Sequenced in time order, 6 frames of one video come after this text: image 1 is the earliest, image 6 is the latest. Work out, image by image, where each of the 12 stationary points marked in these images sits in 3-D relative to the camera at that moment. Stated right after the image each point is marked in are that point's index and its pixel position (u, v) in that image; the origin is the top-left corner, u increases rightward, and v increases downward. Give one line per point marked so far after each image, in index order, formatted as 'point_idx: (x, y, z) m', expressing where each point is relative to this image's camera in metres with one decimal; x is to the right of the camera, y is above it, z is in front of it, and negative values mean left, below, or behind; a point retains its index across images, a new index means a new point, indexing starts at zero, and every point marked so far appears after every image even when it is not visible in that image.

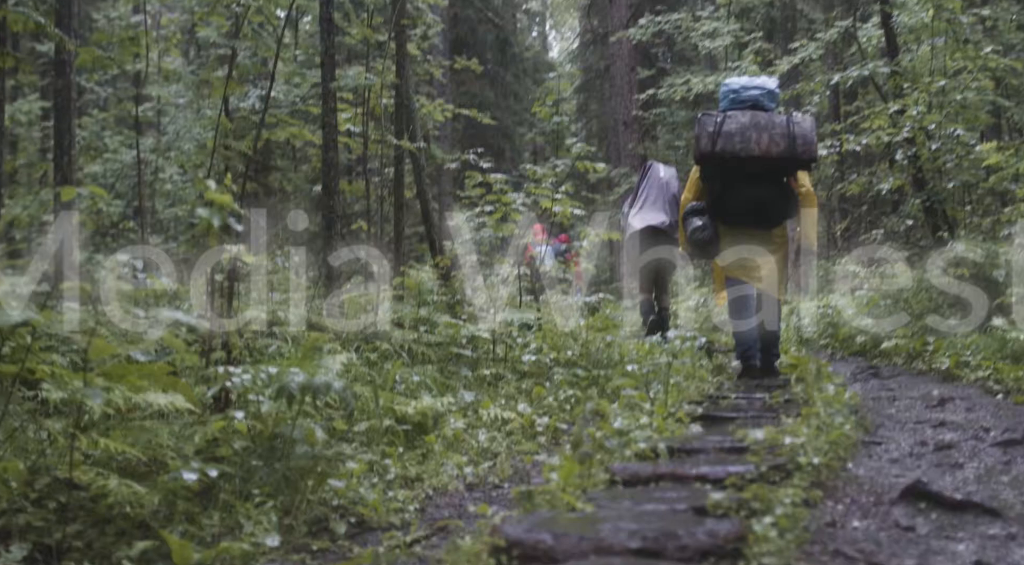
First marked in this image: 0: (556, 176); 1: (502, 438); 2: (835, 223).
0: (+0.4, +1.0, +12.2) m
1: (-0.1, -0.9, +7.2) m
2: (+4.5, +0.8, +17.5) m
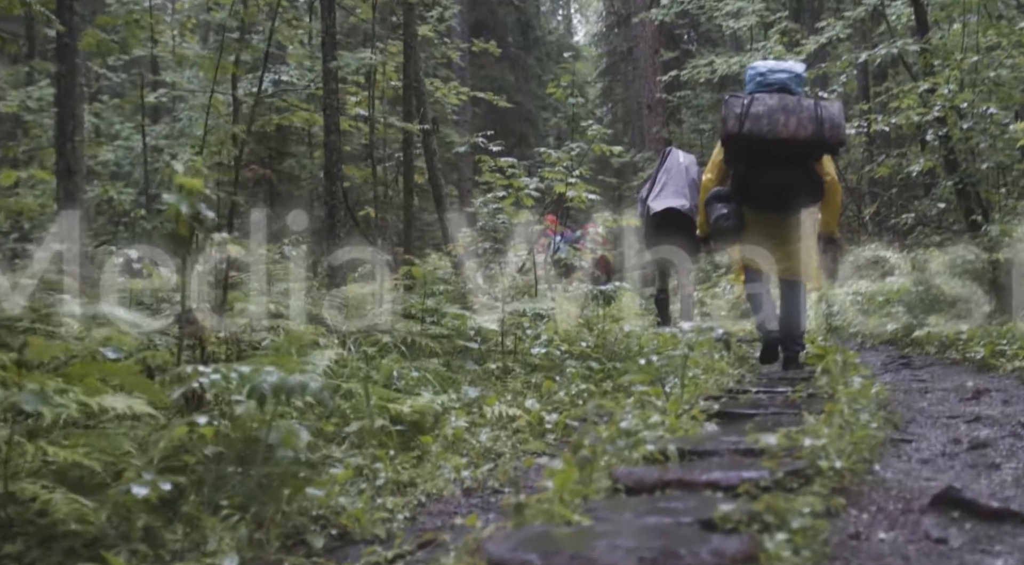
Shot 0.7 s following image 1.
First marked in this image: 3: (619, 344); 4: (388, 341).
0: (+0.6, +1.1, +11.7) m
1: (0.0, -0.8, +6.8) m
2: (+4.7, +1.0, +16.9) m
3: (+0.8, -0.4, +9.2) m
4: (-0.8, -0.4, +8.5) m
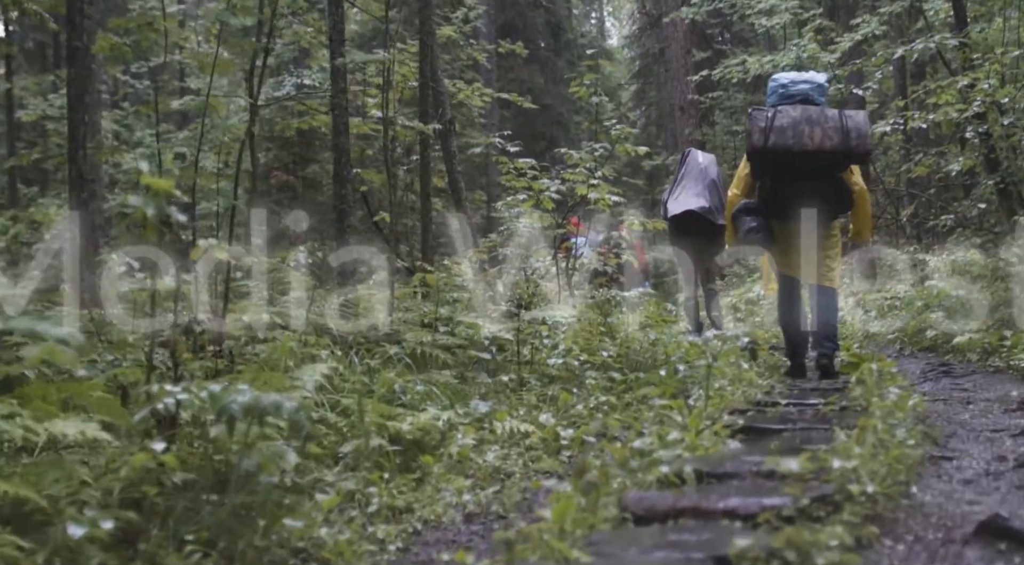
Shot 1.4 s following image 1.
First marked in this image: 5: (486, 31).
0: (+0.8, +1.1, +11.3) m
1: (0.0, -0.9, +6.4) m
2: (+5.1, +1.0, +16.4) m
3: (+0.9, -0.5, +8.8) m
4: (-0.7, -0.4, +8.1) m
5: (-0.4, +3.9, +19.8) m
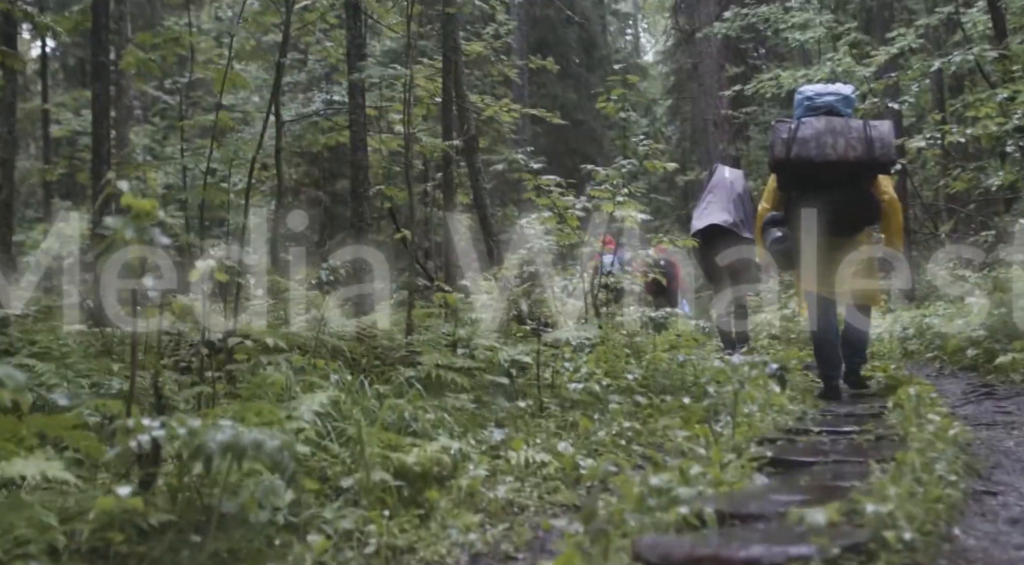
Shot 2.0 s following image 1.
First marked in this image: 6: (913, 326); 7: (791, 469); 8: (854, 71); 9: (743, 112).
0: (+1.0, +0.9, +10.9) m
1: (+0.1, -1.0, +6.1) m
2: (+5.4, +0.7, +15.9) m
3: (+1.1, -0.6, +8.4) m
4: (-0.6, -0.6, +7.7) m
5: (+0.1, +3.6, +19.5) m
6: (+3.6, -0.4, +11.5) m
7: (+1.3, -0.9, +5.9) m
8: (+4.0, +2.5, +14.8) m
9: (+3.5, +2.6, +19.0) m
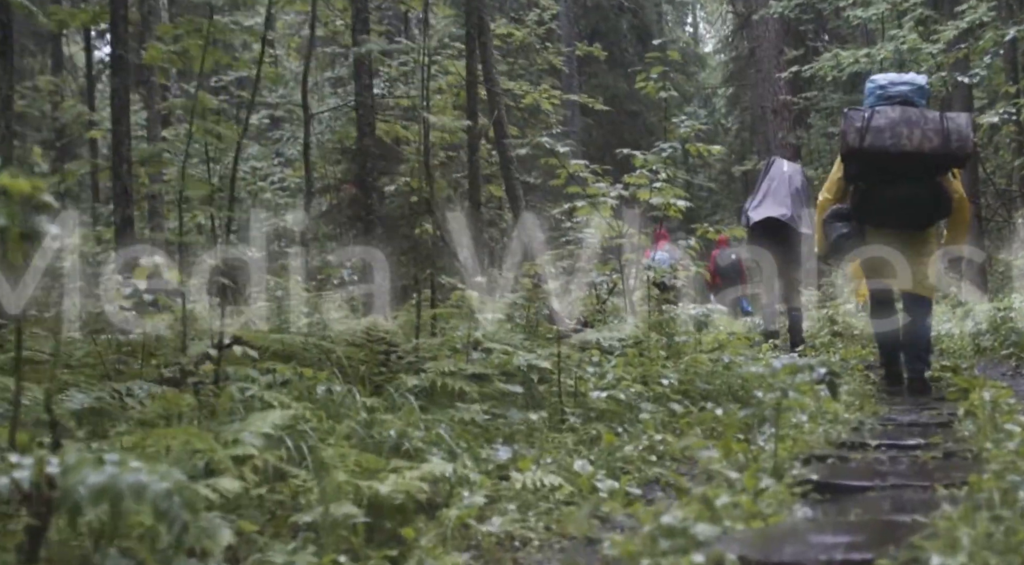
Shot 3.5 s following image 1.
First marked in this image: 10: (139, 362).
0: (+1.2, +0.9, +10.0) m
1: (+0.1, -1.0, +5.2) m
2: (+5.9, +0.8, +14.8) m
3: (+1.2, -0.6, +7.5) m
4: (-0.5, -0.6, +6.9) m
5: (+0.7, +3.7, +18.6) m
6: (+3.9, -0.3, +10.4) m
7: (+1.3, -0.8, +4.9) m
8: (+4.4, +2.6, +13.8) m
9: (+4.1, +2.7, +18.0) m
10: (-2.0, -0.4, +7.0) m
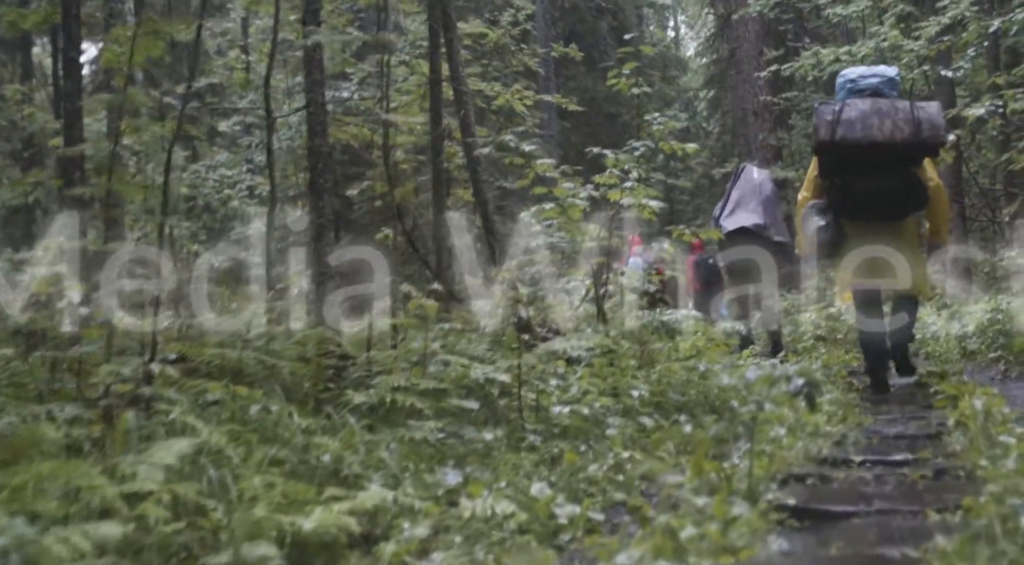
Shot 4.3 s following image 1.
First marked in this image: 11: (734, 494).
0: (+0.9, +0.9, +9.5) m
1: (-0.1, -1.0, +4.7) m
2: (+5.6, +0.8, +14.3) m
3: (+0.9, -0.6, +7.0) m
4: (-0.8, -0.6, +6.4) m
5: (+0.3, +3.6, +18.1) m
6: (+3.6, -0.3, +10.0) m
7: (+1.1, -0.8, +4.4) m
8: (+4.1, +2.5, +13.3) m
9: (+3.7, +2.6, +17.5) m
10: (-2.3, -0.5, +6.5) m
11: (+0.8, -0.8, +4.6) m
